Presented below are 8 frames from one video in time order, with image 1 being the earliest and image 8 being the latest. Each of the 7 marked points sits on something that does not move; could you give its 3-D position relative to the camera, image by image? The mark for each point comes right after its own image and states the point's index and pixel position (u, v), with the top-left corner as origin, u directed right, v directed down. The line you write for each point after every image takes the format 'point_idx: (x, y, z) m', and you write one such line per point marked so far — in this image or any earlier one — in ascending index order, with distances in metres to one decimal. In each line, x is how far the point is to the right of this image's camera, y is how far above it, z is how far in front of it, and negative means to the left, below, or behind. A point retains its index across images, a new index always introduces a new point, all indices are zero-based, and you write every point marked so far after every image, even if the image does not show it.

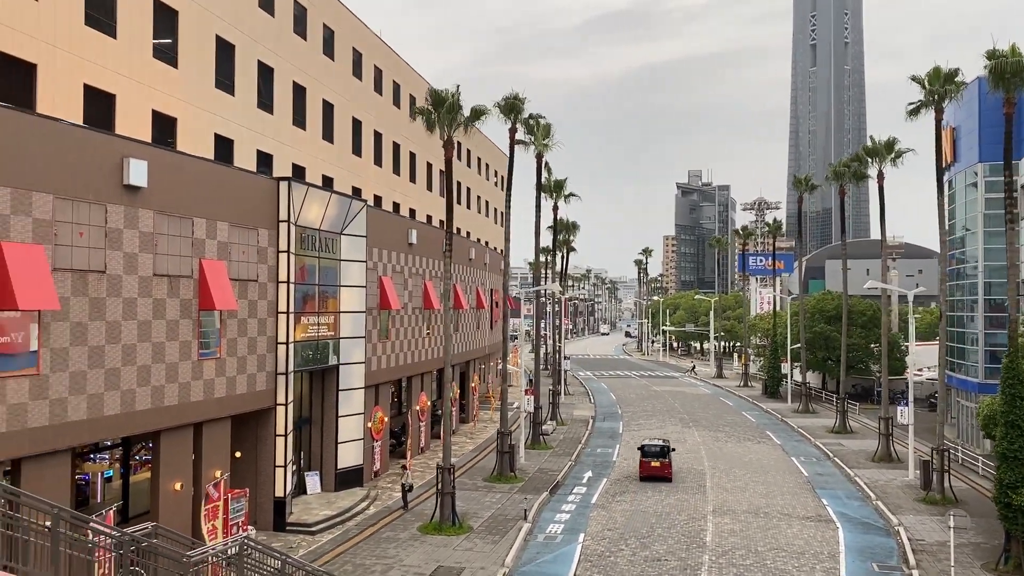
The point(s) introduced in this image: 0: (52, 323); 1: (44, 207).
0: (-9.1, -0.7, +17.3) m
1: (-9.1, +1.6, +17.1) m
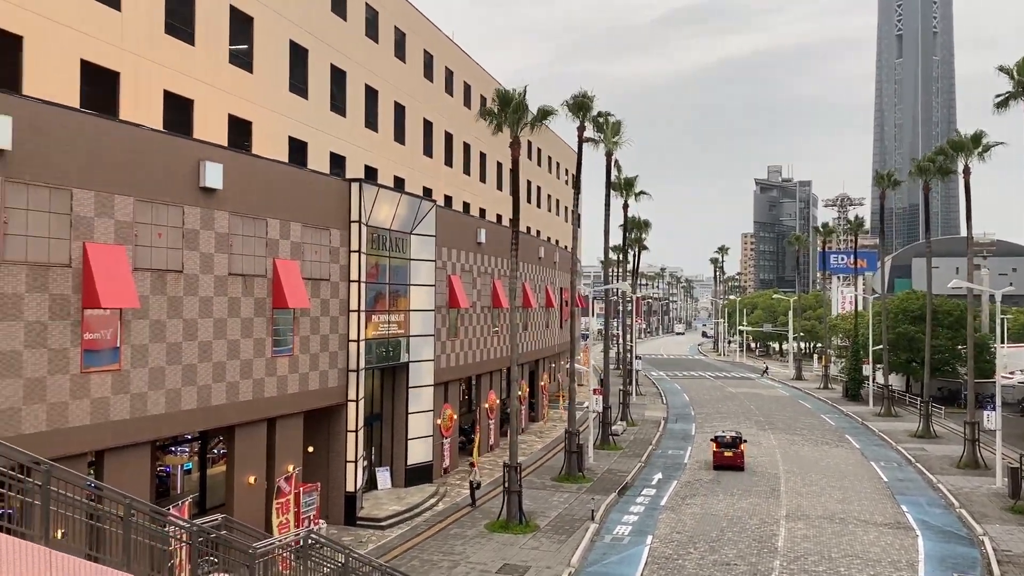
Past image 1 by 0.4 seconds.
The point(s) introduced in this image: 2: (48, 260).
0: (-7.8, -0.7, +18.0) m
1: (-7.8, +1.6, +17.8) m
2: (-8.5, +0.5, +16.0) m
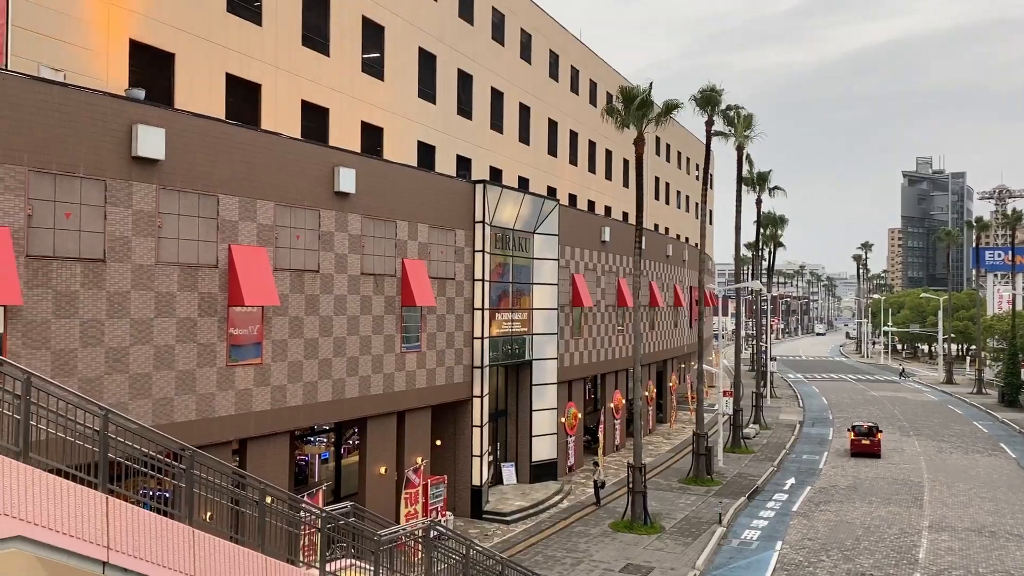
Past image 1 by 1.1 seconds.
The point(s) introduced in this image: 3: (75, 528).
0: (-5.2, -0.6, +19.1) m
1: (-5.3, +1.6, +18.9) m
2: (-6.2, +0.5, +17.3) m
3: (-4.3, -2.4, +8.6) m
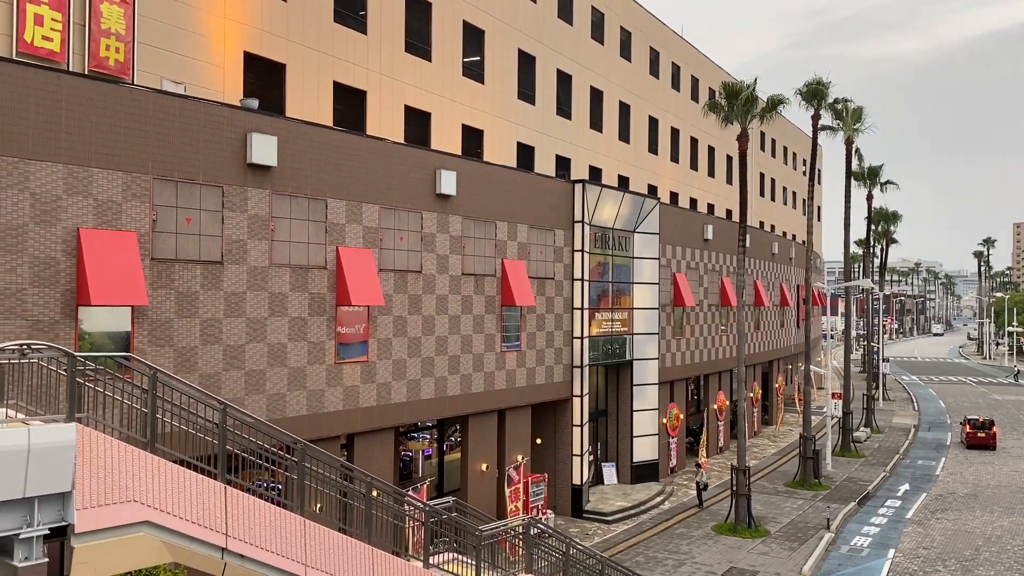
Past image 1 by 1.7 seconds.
0: (-3.0, -0.7, +19.7) m
1: (-3.1, +1.6, +19.5) m
2: (-4.2, +0.5, +18.0) m
3: (-3.3, -2.4, +9.2) m
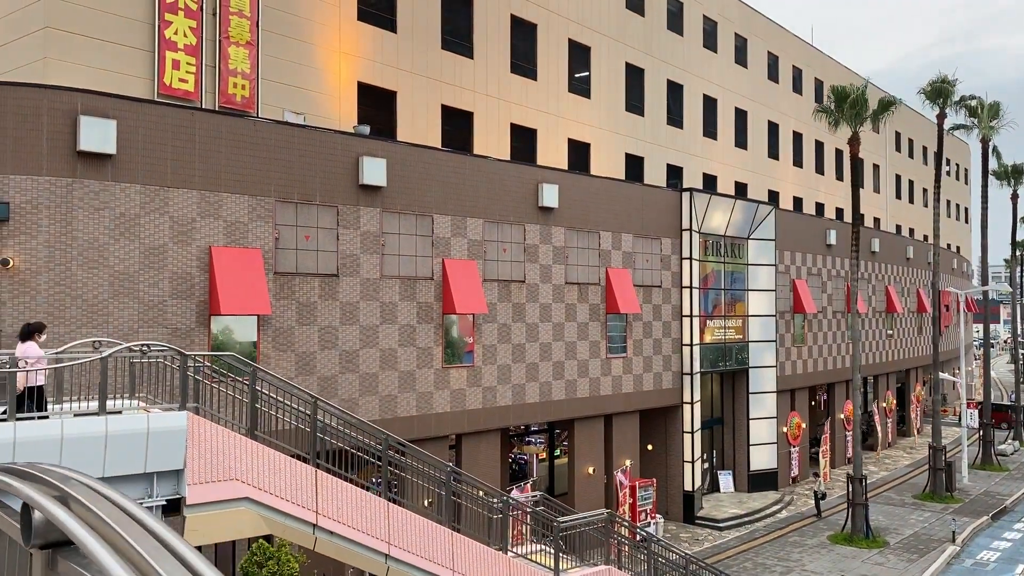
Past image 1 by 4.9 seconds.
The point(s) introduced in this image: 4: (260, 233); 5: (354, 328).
0: (-0.7, -0.9, +20.8) m
1: (-0.9, +1.4, +20.7) m
2: (-2.2, +0.3, +19.4) m
3: (-2.6, -2.5, +10.5) m
4: (-4.8, +1.0, +16.6) m
5: (-3.3, -0.8, +18.0) m
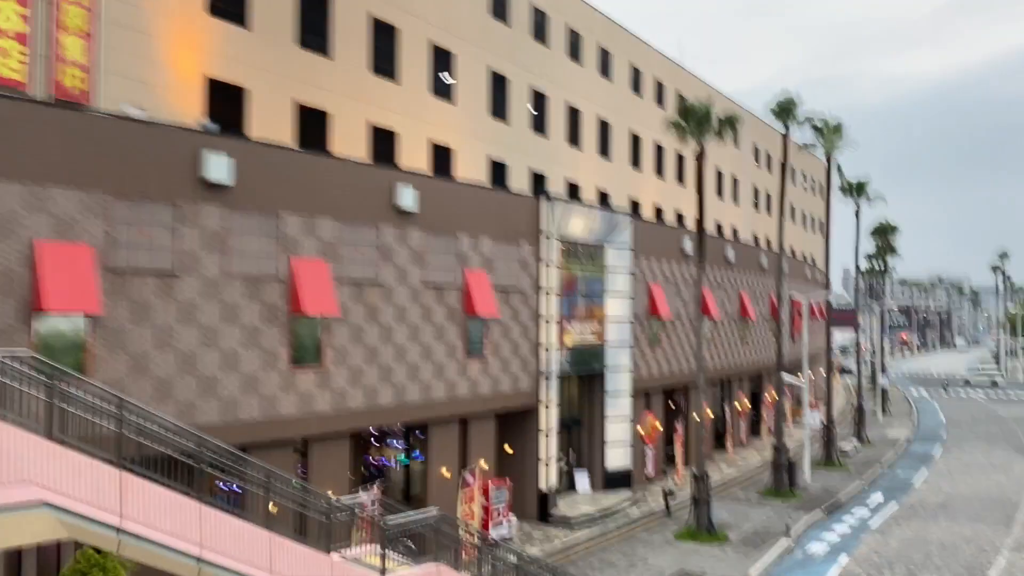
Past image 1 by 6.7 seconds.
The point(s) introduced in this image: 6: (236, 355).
0: (-4.2, -0.9, +20.7) m
1: (-4.3, +1.4, +20.6) m
2: (-5.5, +0.3, +19.1) m
3: (-4.8, -2.4, +10.2) m
4: (-7.7, +1.1, +16.0) m
5: (-6.4, -0.8, +17.6) m
6: (-5.8, -1.4, +18.4) m
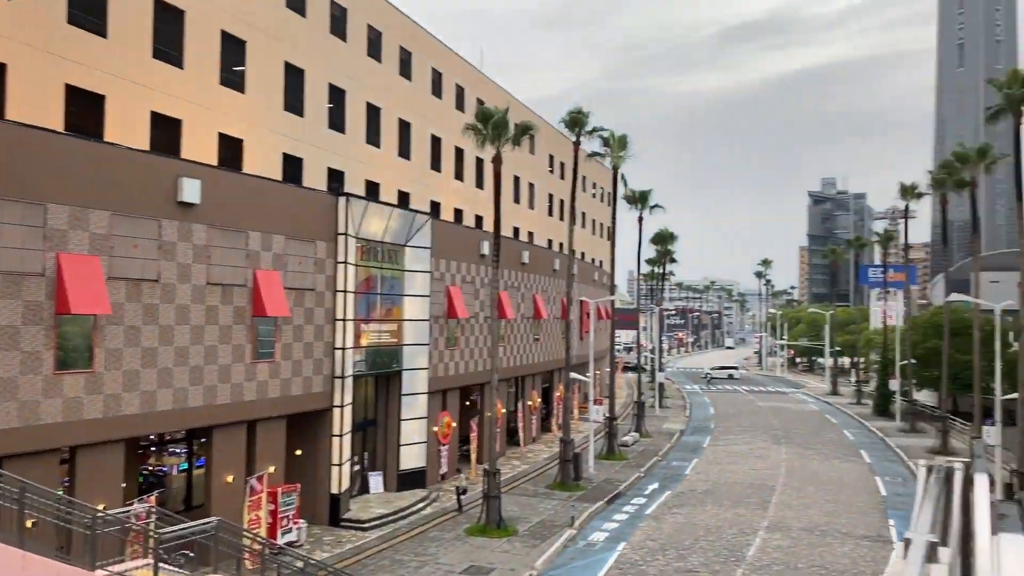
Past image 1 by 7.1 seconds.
0: (-8.9, -0.8, +19.3) m
1: (-9.0, +1.4, +19.1) m
2: (-9.8, +0.4, +17.4) m
3: (-7.2, -2.4, +8.9) m
4: (-11.3, +1.2, +13.9) m
5: (-10.4, -0.7, +15.8) m
6: (-10.0, -1.3, +16.7) m
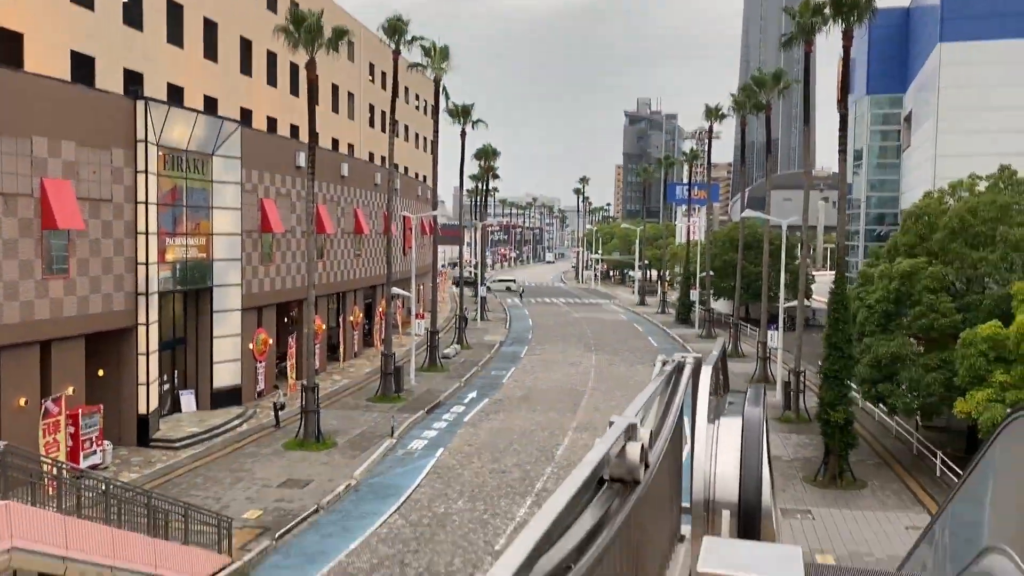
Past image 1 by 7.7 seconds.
0: (-12.8, +1.0, +17.2) m
1: (-12.8, +3.2, +16.9) m
2: (-13.2, +2.0, +15.1) m
3: (-9.0, -1.5, +7.6) m
4: (-14.0, +2.5, +11.4) m
5: (-13.5, +0.7, +13.5) m
6: (-13.3, +0.2, +14.6) m
